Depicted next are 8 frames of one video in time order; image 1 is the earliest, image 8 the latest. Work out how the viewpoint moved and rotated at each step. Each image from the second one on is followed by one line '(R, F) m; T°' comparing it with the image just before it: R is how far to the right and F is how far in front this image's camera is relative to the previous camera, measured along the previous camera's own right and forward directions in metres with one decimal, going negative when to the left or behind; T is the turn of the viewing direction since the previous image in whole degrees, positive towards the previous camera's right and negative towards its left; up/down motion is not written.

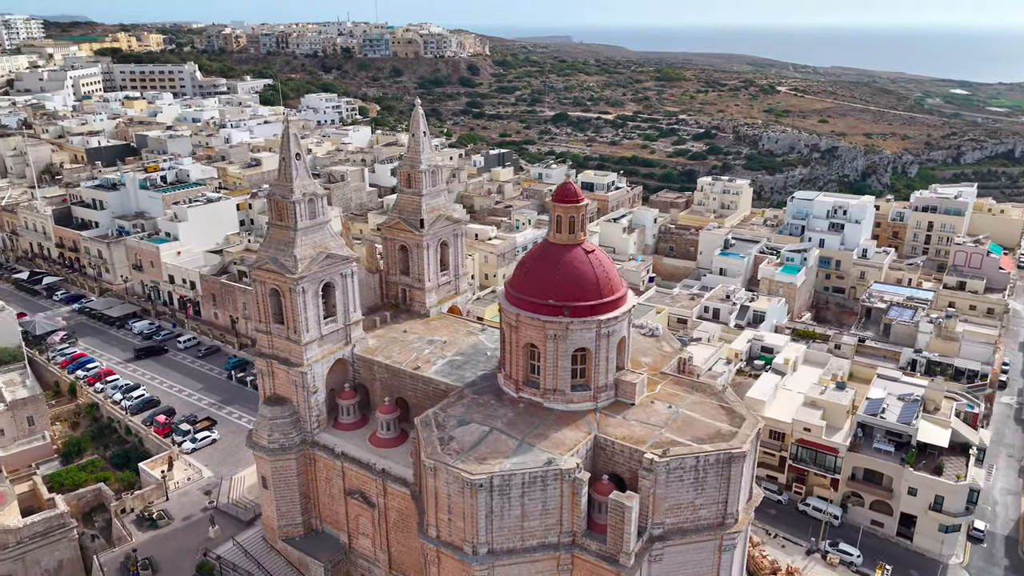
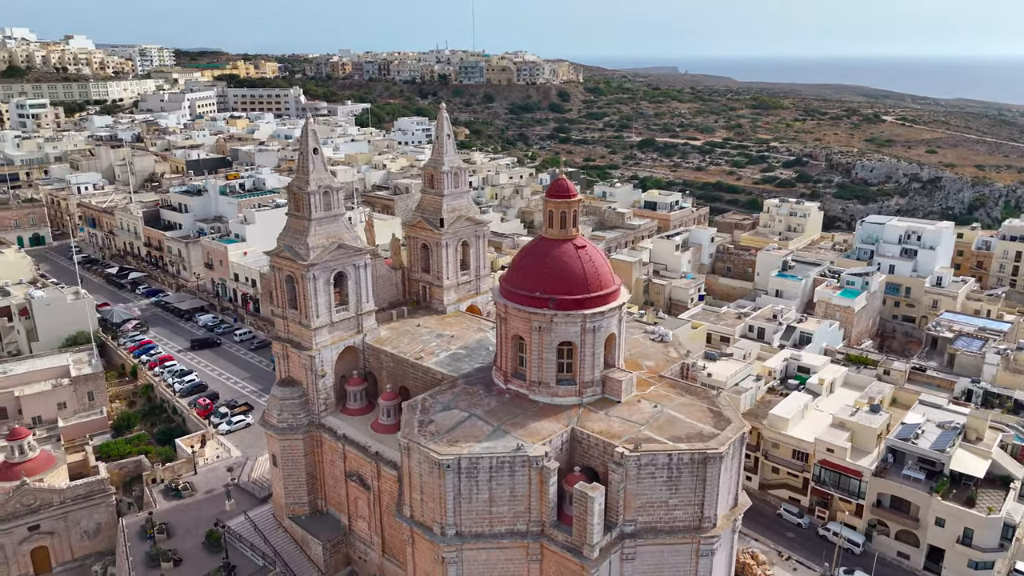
(+3.3, -0.2) m; -7°
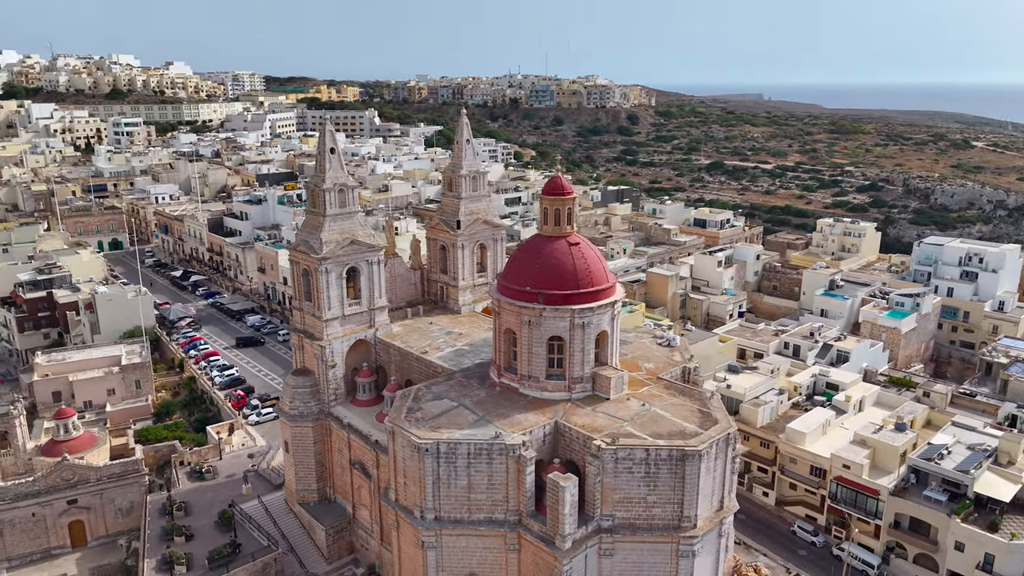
(+2.6, -0.3) m; -6°
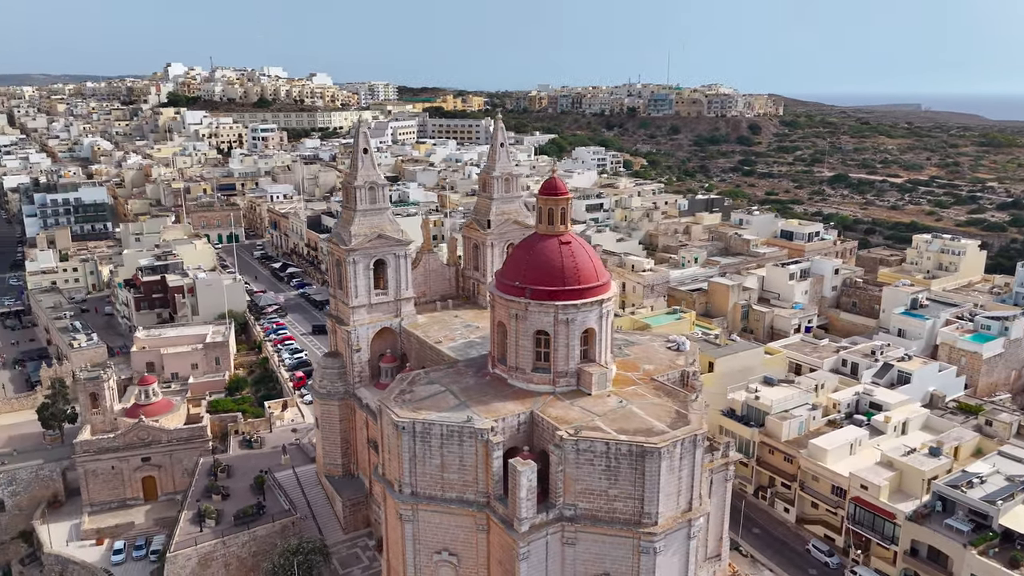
(+4.4, -0.7) m; -10°
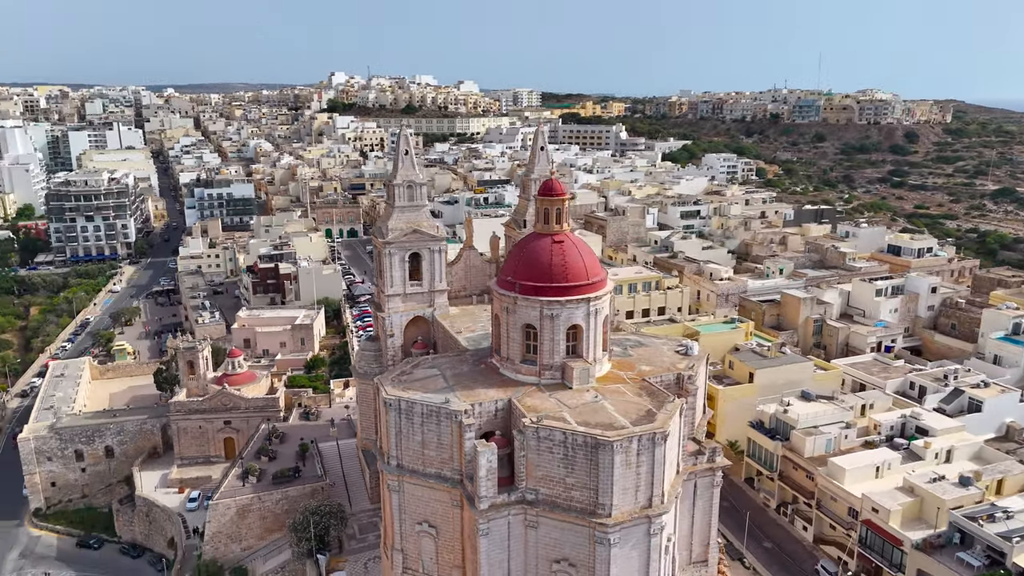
(+5.2, -0.9) m; -11°
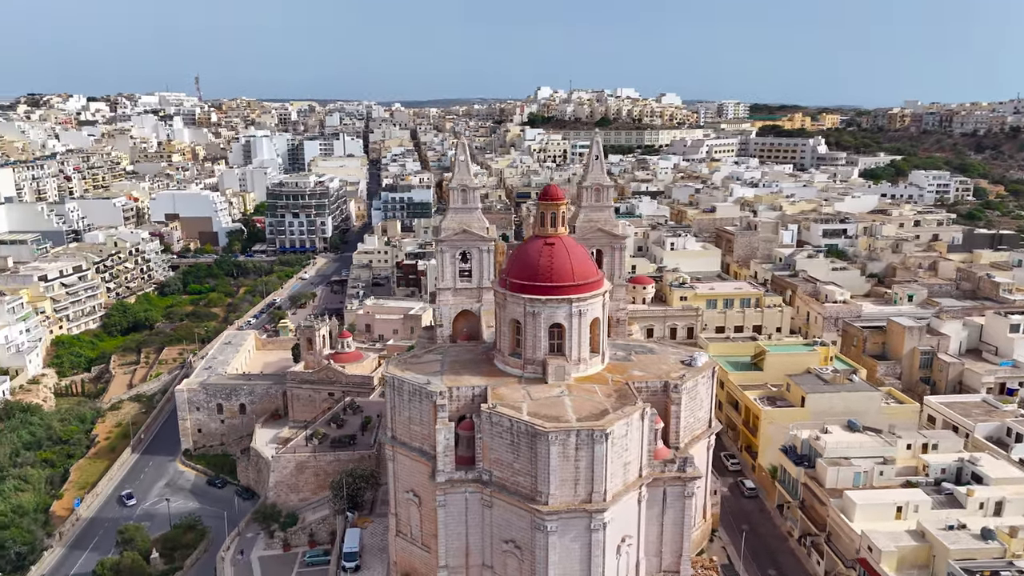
(+7.8, -0.6) m; -16°
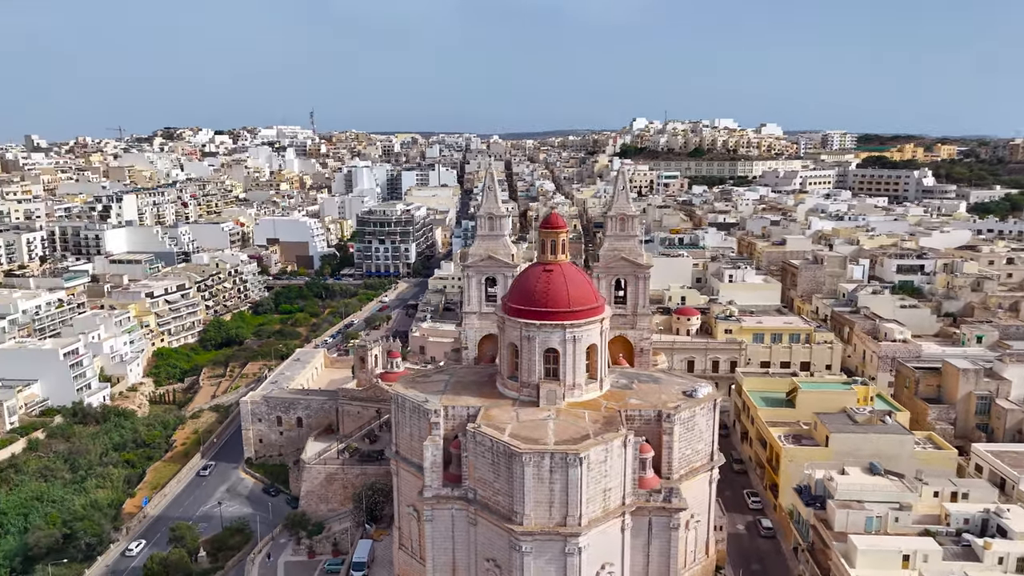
(+3.8, -0.6) m; -8°
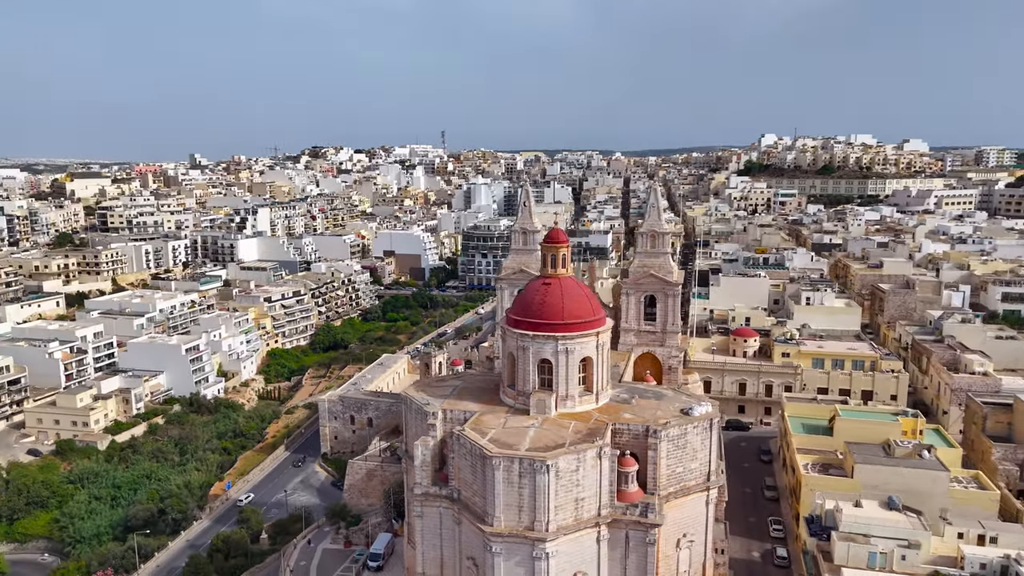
(+5.0, -0.7) m; -10°
